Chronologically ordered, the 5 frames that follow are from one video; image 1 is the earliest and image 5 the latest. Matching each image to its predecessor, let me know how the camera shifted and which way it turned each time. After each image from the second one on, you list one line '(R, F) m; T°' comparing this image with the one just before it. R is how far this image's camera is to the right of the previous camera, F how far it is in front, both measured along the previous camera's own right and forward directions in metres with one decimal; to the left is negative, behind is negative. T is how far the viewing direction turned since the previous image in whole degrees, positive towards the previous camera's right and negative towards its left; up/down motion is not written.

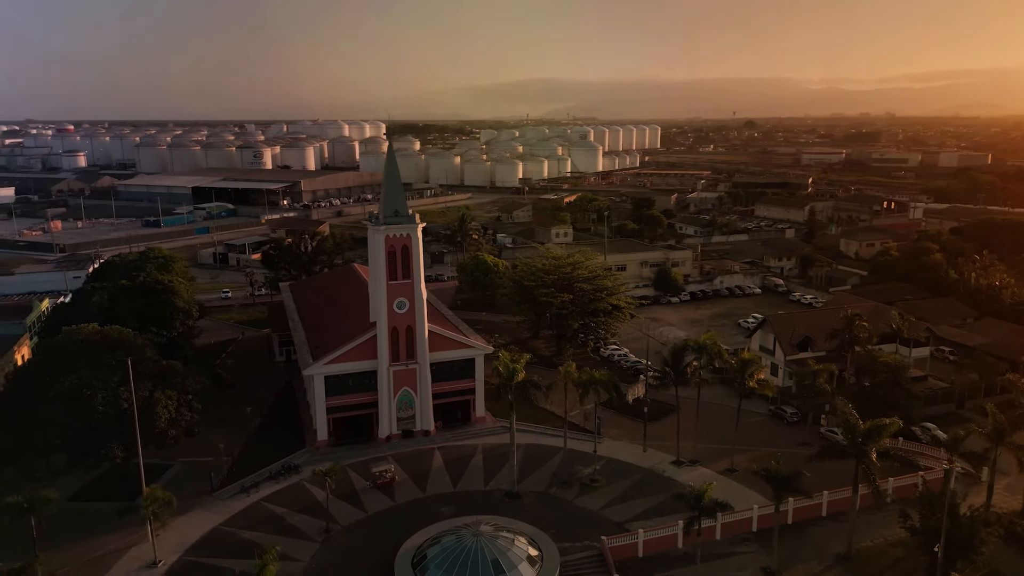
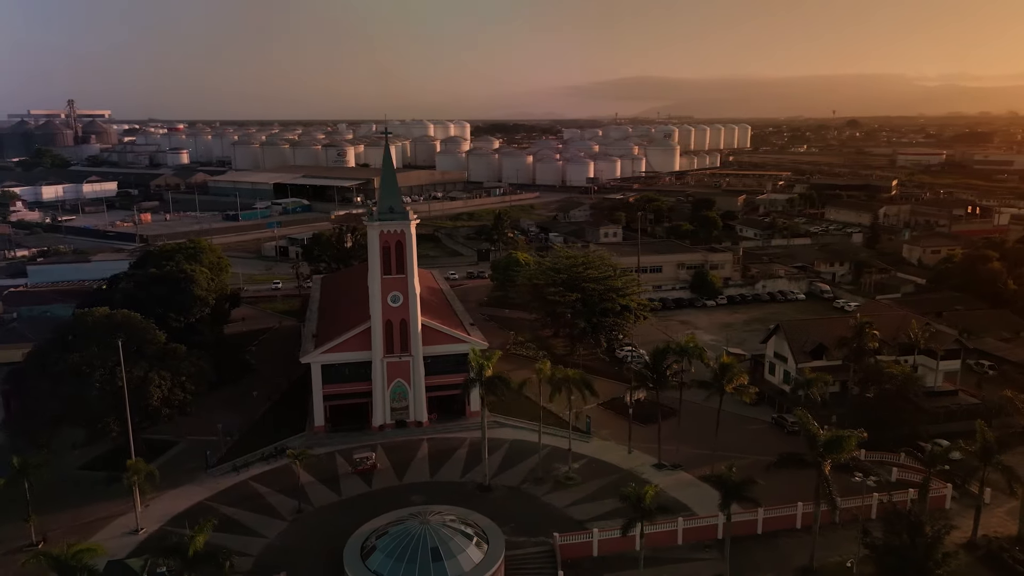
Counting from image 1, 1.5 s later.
(+4.3, -0.1) m; -7°
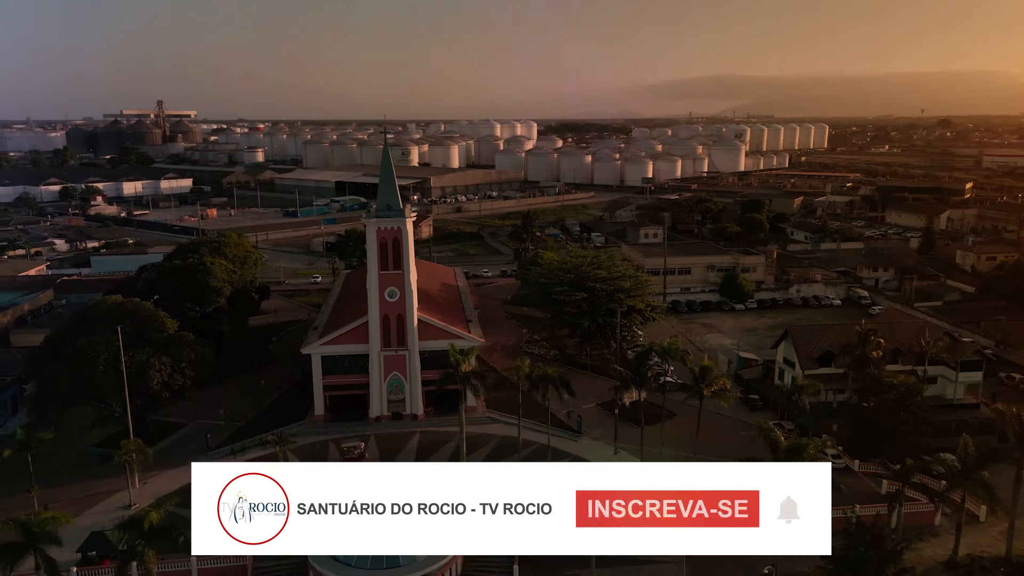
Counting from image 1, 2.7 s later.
(+3.5, -0.2) m; -6°
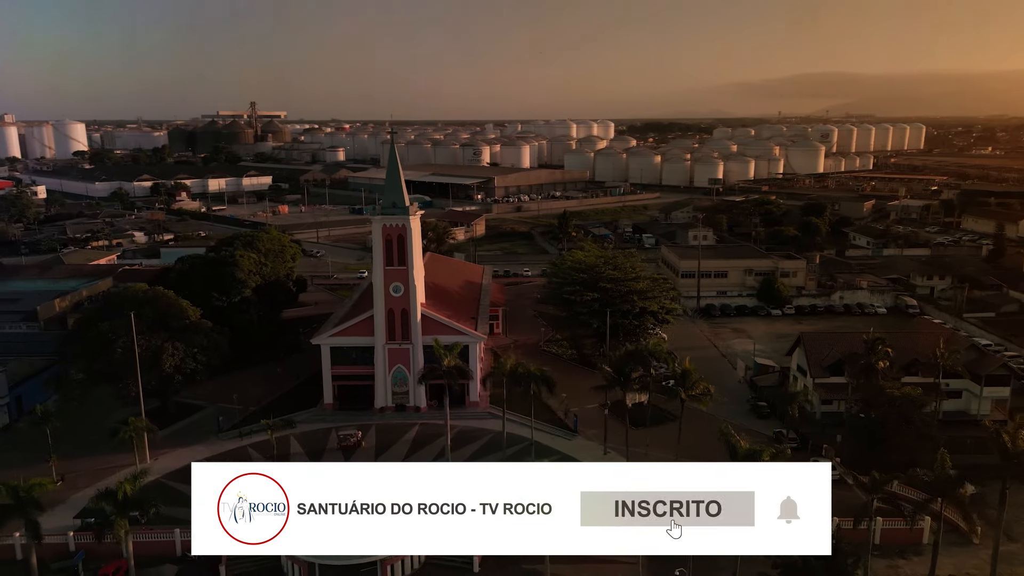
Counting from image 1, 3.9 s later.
(+3.8, -0.2) m; -6°
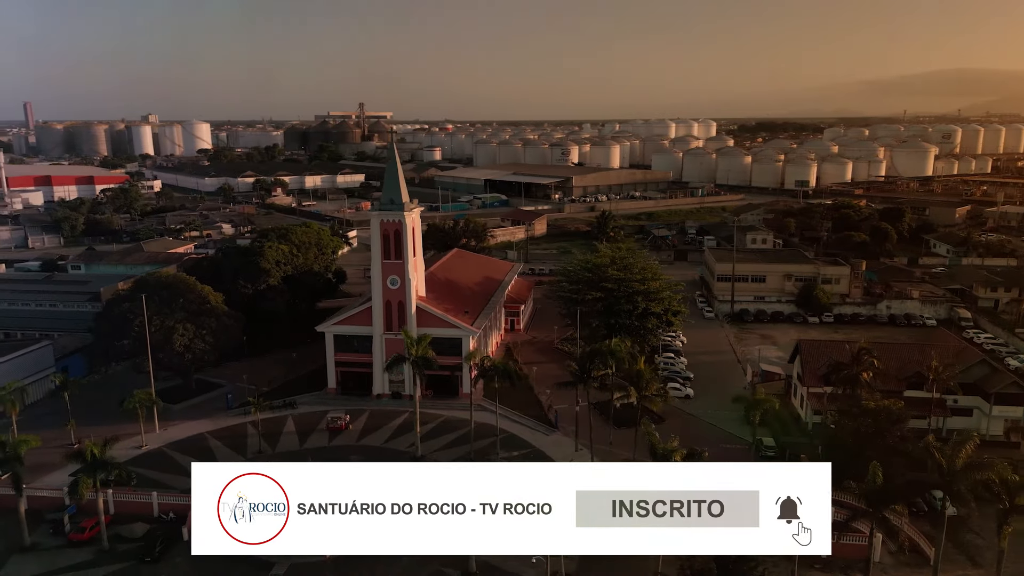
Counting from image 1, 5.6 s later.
(+5.5, -0.4) m; -8°
